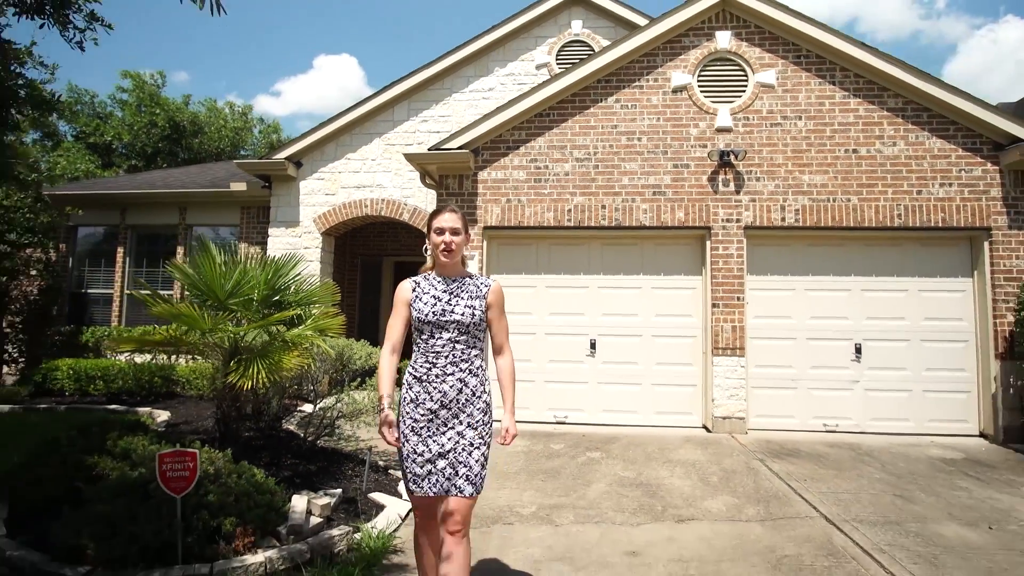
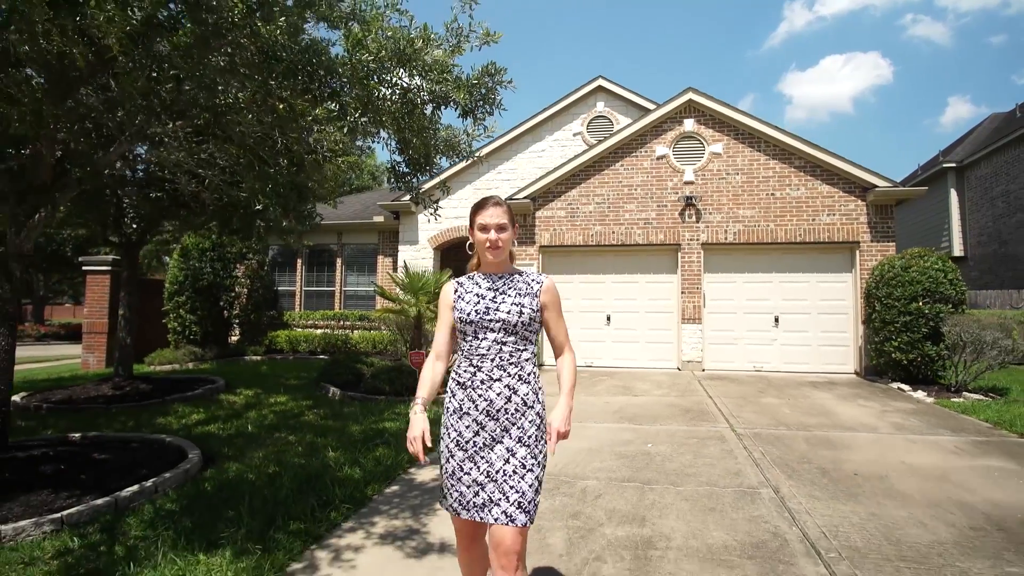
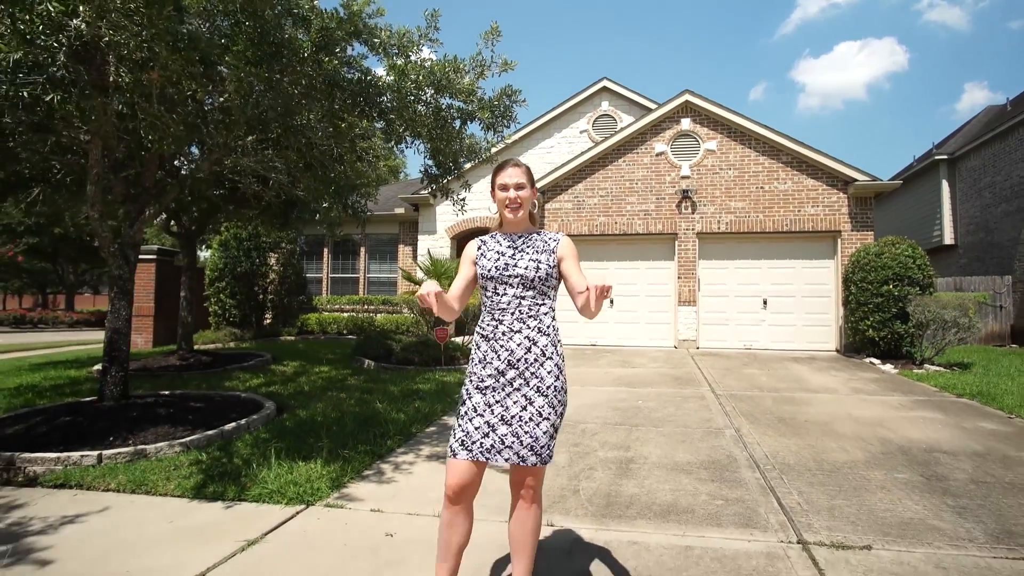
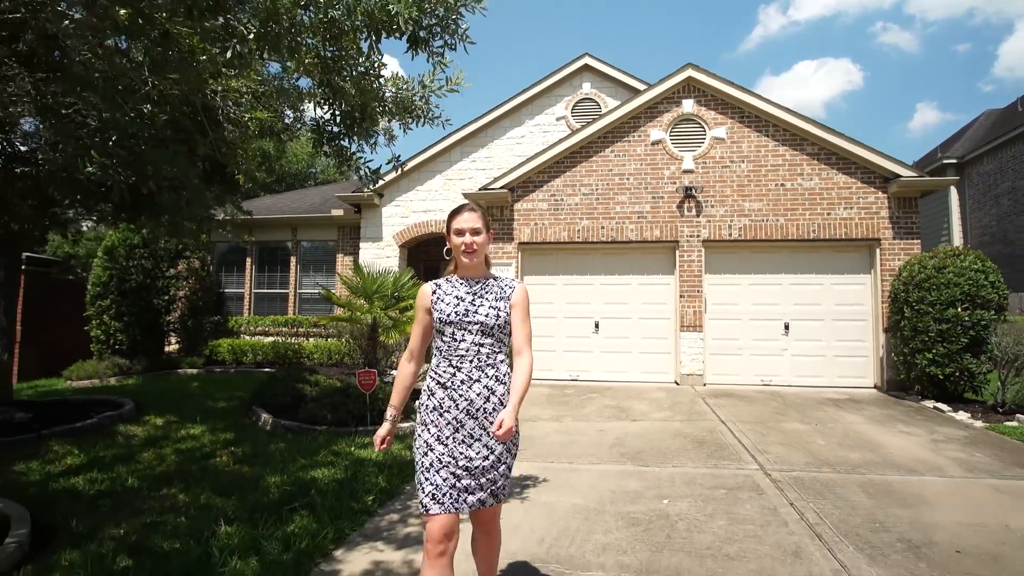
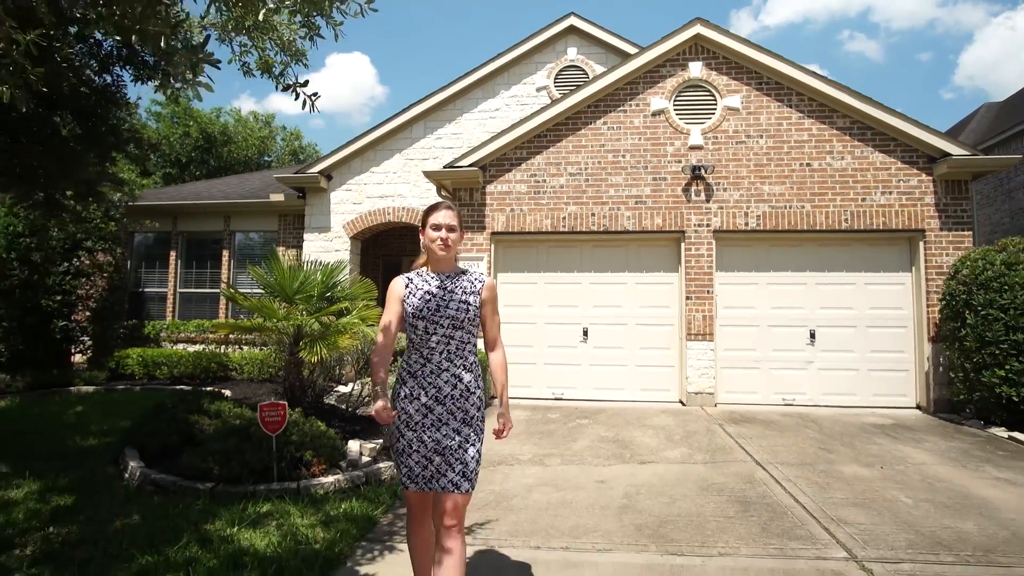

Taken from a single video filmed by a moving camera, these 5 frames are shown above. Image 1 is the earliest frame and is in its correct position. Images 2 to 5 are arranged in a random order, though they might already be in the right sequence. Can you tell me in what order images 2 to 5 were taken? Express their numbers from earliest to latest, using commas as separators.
5, 4, 2, 3
